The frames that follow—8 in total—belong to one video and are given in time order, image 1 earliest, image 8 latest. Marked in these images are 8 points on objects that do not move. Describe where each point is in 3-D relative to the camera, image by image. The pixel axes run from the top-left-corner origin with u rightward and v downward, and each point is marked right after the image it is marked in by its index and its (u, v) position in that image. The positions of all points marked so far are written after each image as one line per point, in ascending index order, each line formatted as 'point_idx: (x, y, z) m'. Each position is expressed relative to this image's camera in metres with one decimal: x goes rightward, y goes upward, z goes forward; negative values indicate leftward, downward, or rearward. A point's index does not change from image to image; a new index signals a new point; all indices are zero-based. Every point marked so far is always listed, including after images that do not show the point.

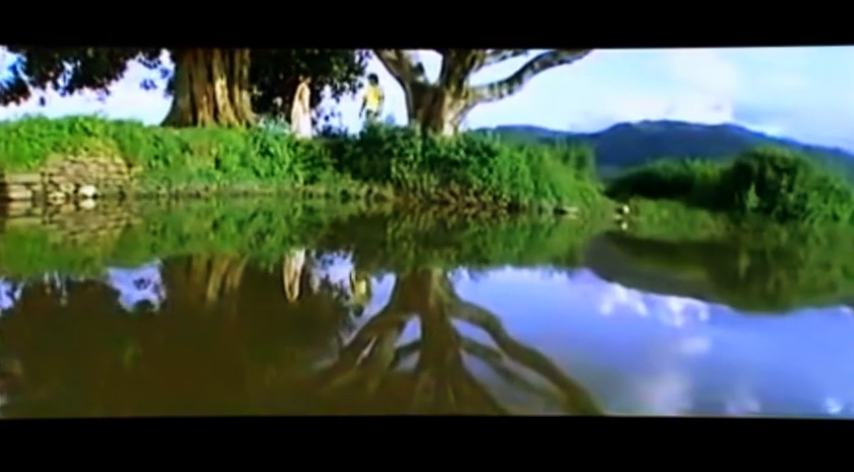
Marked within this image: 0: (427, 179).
0: (0.0, +0.4, +3.7) m
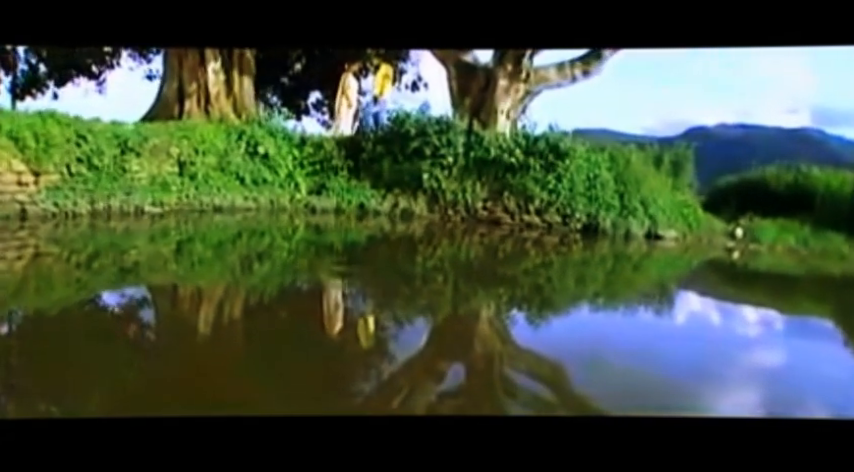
0: (+0.2, +0.2, +2.7) m
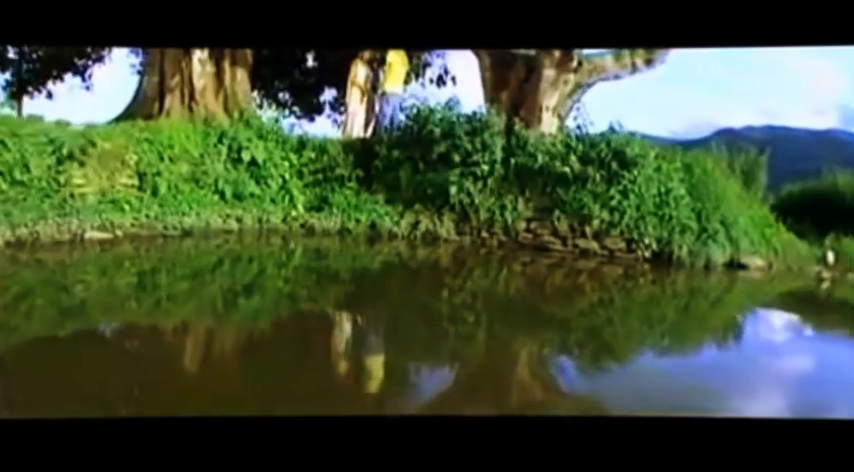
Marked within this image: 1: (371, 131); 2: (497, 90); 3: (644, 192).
0: (+0.3, +0.1, +2.2) m
1: (-0.2, +0.4, +2.1) m
2: (+0.2, +0.5, +2.1) m
3: (+0.8, +0.2, +2.2) m
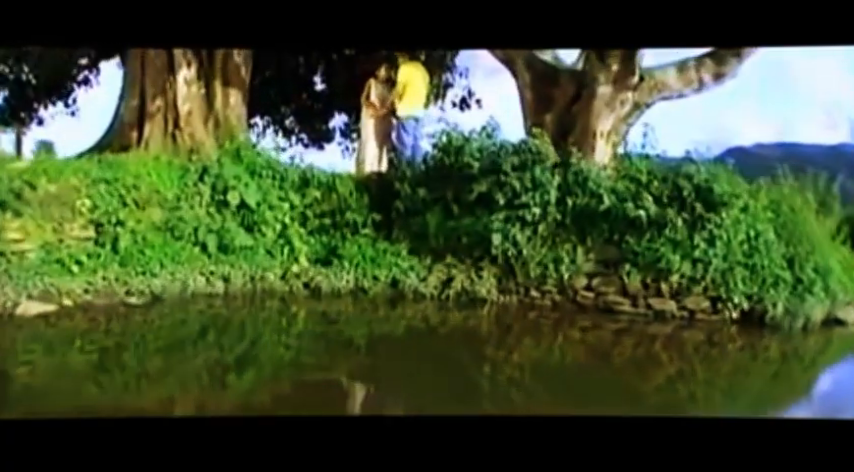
0: (+0.4, -0.1, +1.8) m
1: (-0.1, +0.2, +1.7) m
2: (+0.3, +0.4, +1.7) m
3: (+0.9, 0.0, +1.7) m
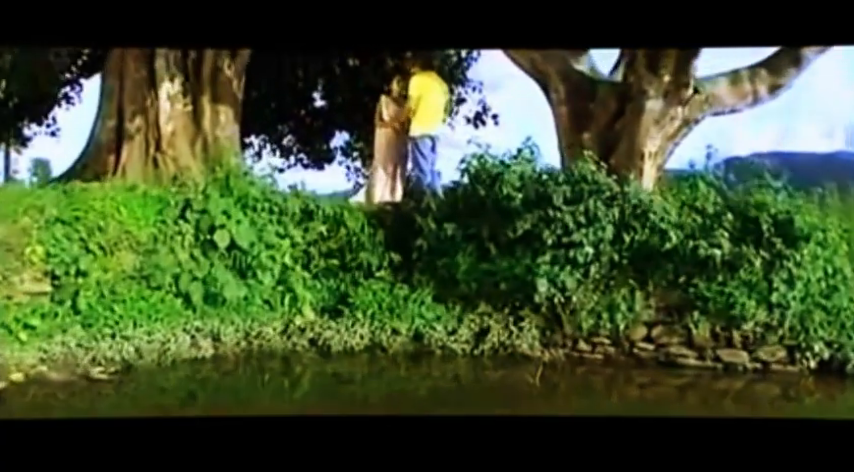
0: (+0.5, -0.2, +1.5) m
1: (0.0, +0.1, +1.4) m
2: (+0.4, +0.3, +1.4) m
3: (+1.0, -0.1, +1.5) m
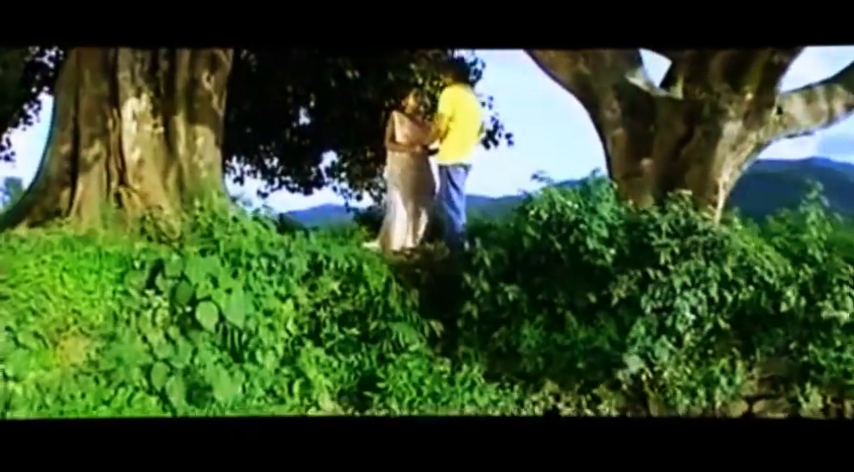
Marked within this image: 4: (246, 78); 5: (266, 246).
0: (+0.6, -0.3, +1.2) m
1: (0.0, 0.0, +1.1) m
2: (+0.5, +0.1, +1.2) m
3: (+1.1, -0.2, +1.2) m
4: (-0.3, +0.3, +1.1) m
5: (-0.3, 0.0, +1.2) m
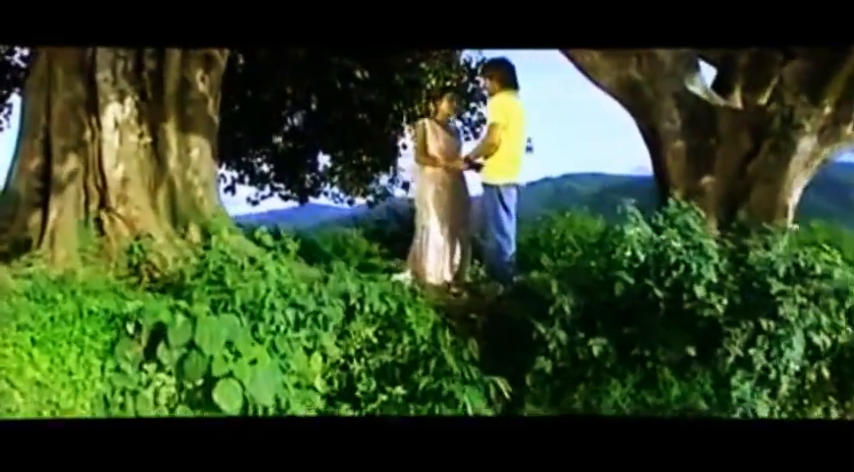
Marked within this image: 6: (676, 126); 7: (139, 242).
0: (+0.7, -0.3, +1.0) m
1: (+0.1, -0.1, +0.9) m
2: (+0.6, +0.1, +1.0) m
3: (+1.2, -0.3, +1.1) m
4: (-0.2, +0.2, +0.9) m
5: (-0.3, -0.1, +1.0) m
6: (+0.6, +0.2, +1.3) m
7: (-0.5, 0.0, +1.1) m
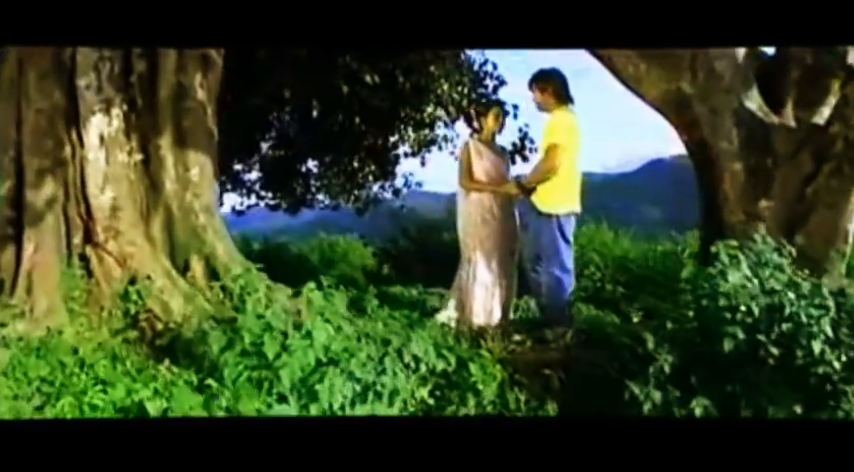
0: (+0.8, -0.4, +0.9) m
1: (+0.2, -0.1, +0.8) m
2: (+0.7, 0.0, +0.8) m
3: (+1.3, -0.3, +1.0) m
4: (-0.1, +0.2, +0.7) m
5: (-0.2, -0.2, +0.8) m
6: (+0.6, +0.2, +1.1) m
7: (-0.5, -0.1, +0.9) m
